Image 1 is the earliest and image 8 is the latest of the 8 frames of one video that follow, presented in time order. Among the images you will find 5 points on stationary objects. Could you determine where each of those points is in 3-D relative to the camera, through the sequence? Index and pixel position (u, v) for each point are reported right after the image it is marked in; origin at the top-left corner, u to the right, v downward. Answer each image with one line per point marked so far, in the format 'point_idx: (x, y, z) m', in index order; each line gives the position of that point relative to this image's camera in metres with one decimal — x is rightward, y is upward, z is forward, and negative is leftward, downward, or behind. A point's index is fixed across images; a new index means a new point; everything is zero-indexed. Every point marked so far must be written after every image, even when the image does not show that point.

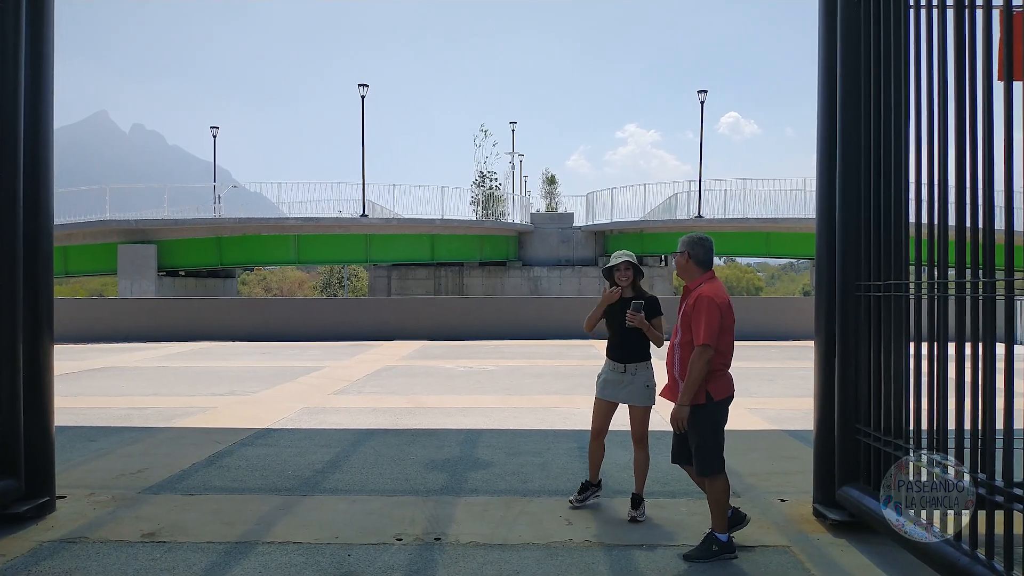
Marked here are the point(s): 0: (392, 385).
0: (-1.6, -1.3, +11.4) m
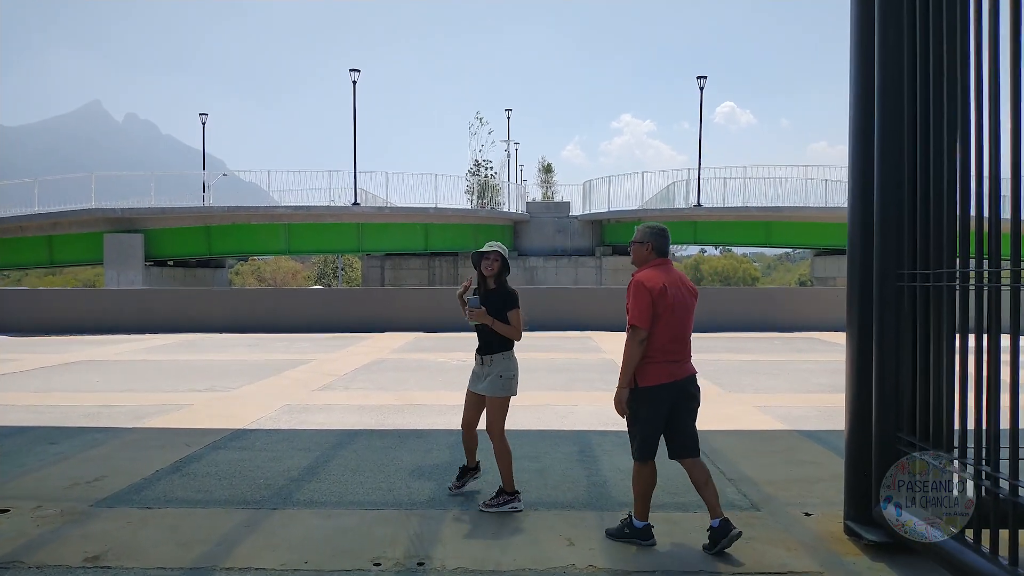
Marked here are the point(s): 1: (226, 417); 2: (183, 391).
0: (-1.7, -1.2, +10.9) m
1: (-2.8, -1.3, +8.2) m
2: (-3.9, -1.2, +10.1) m
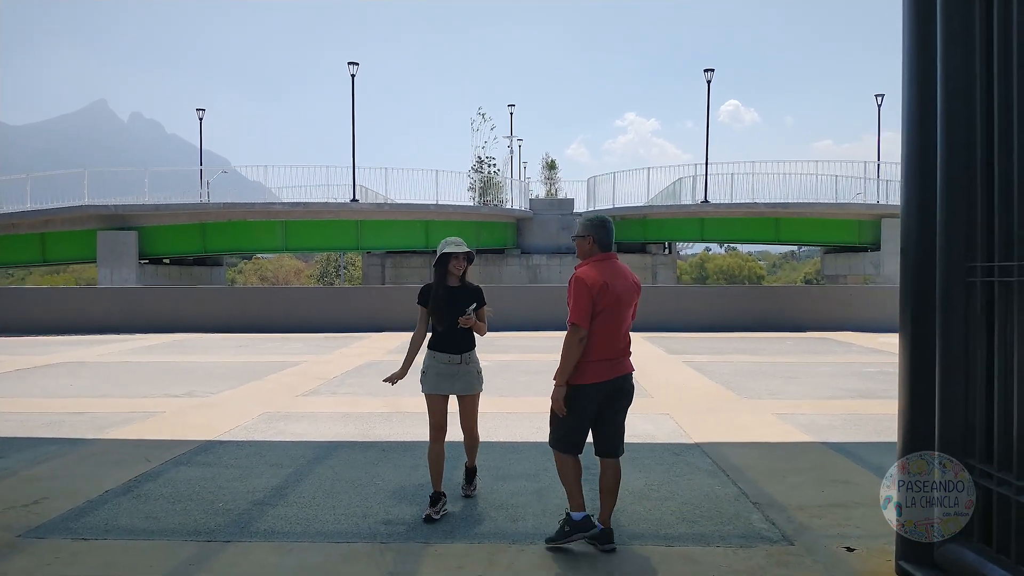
0: (-1.7, -1.2, +10.2) m
1: (-2.8, -1.2, +7.5) m
2: (-3.9, -1.2, +9.4) m
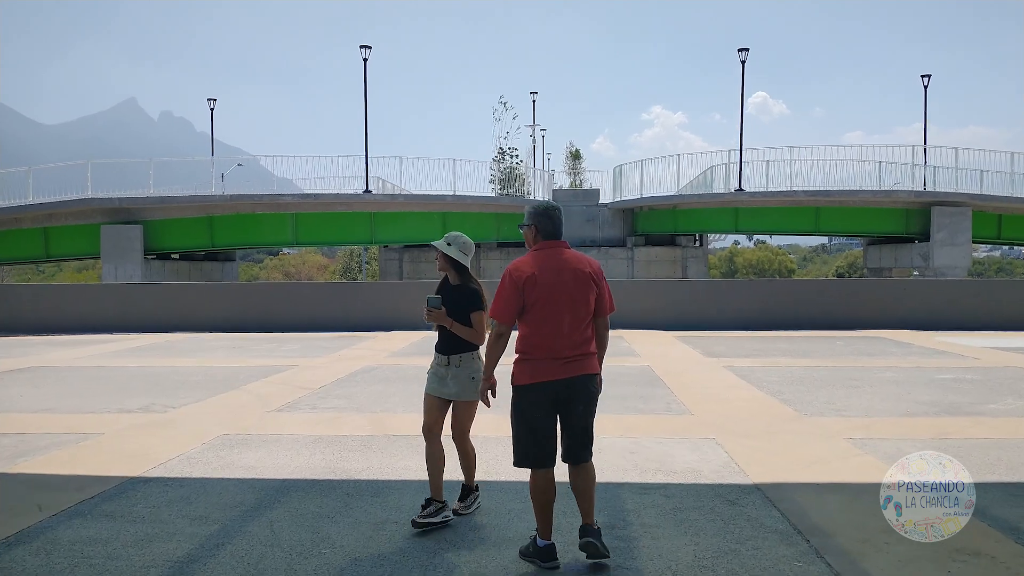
0: (-1.6, -1.1, +8.7) m
1: (-2.7, -1.2, +6.1) m
2: (-3.8, -1.2, +8.0) m
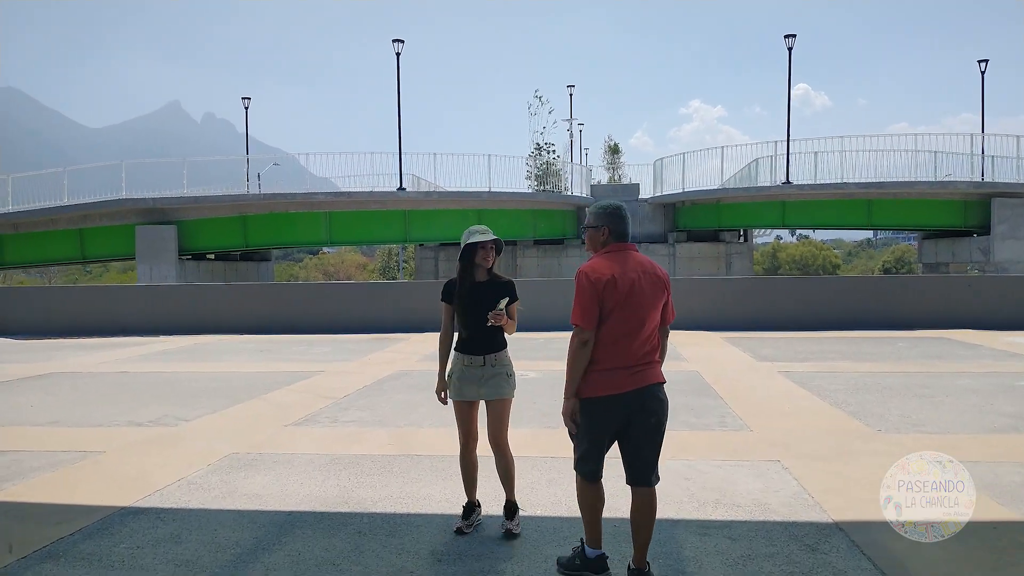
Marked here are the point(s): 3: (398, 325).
0: (-1.2, -1.1, +8.1) m
1: (-2.5, -1.3, +5.6) m
2: (-3.5, -1.2, +7.5) m
3: (-2.5, -0.8, +18.1) m
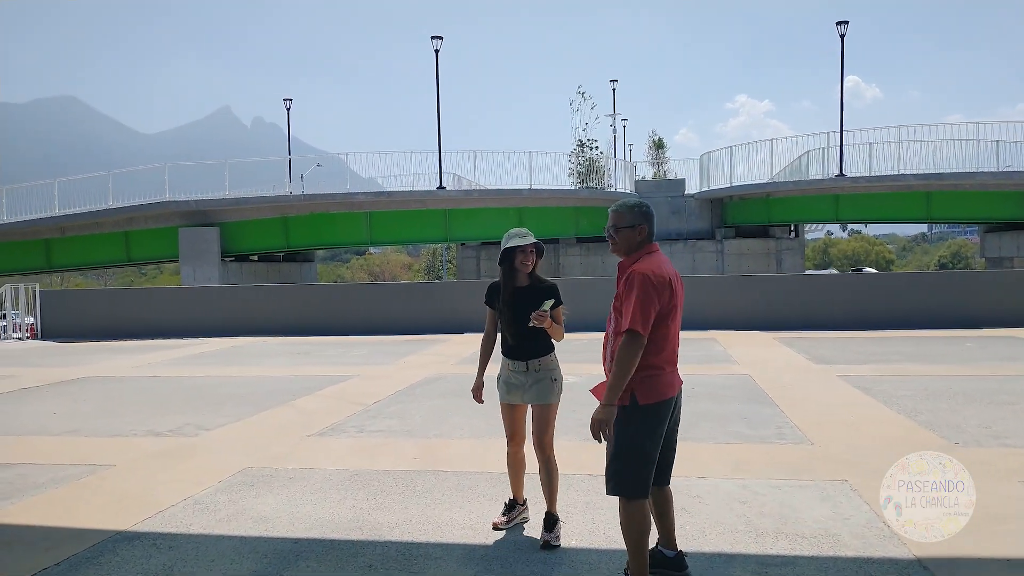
0: (-0.9, -1.2, +7.7) m
1: (-2.3, -1.3, +5.2) m
2: (-3.2, -1.2, +7.2) m
3: (-1.6, -0.8, +17.7) m
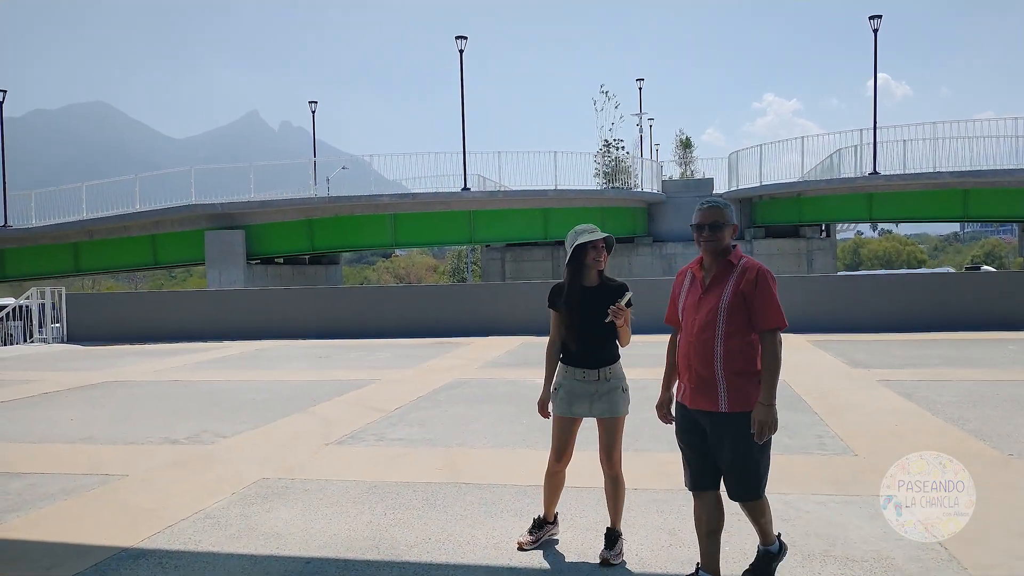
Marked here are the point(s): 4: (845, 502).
0: (-0.6, -1.2, +7.4) m
1: (-2.1, -1.3, +5.0) m
2: (-3.0, -1.3, +7.0) m
3: (-1.0, -0.8, +17.4) m
4: (+1.8, -1.2, +4.6) m
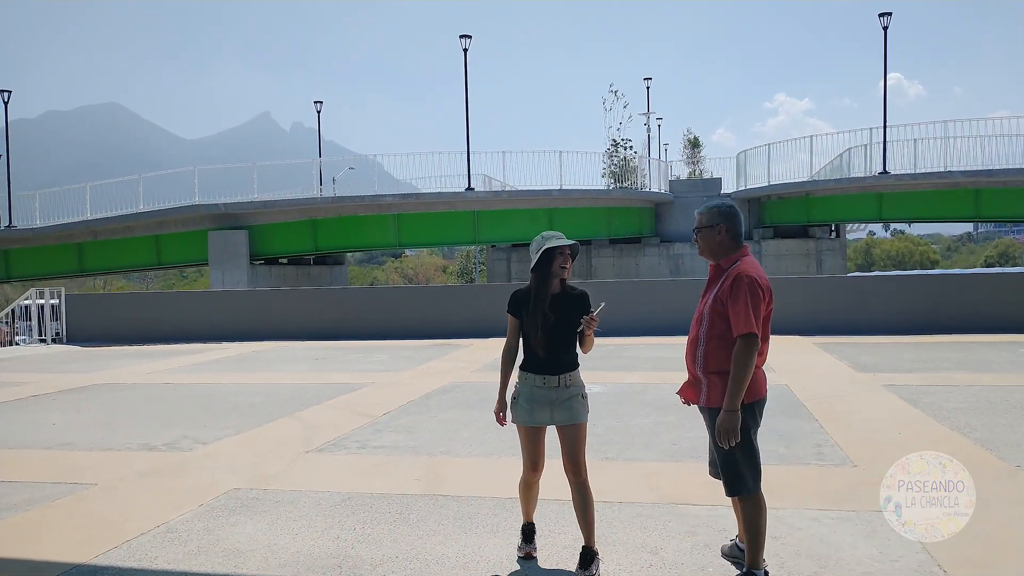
0: (-0.7, -1.2, +7.2) m
1: (-2.3, -1.3, +4.8) m
2: (-3.1, -1.3, +6.8) m
3: (-1.0, -0.9, +17.2) m
4: (+1.7, -1.2, +4.3) m
